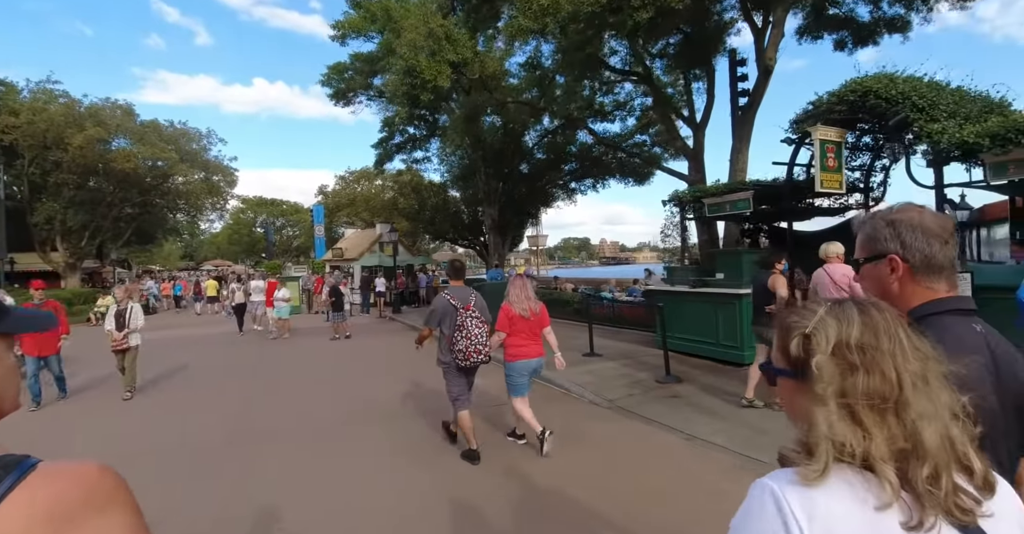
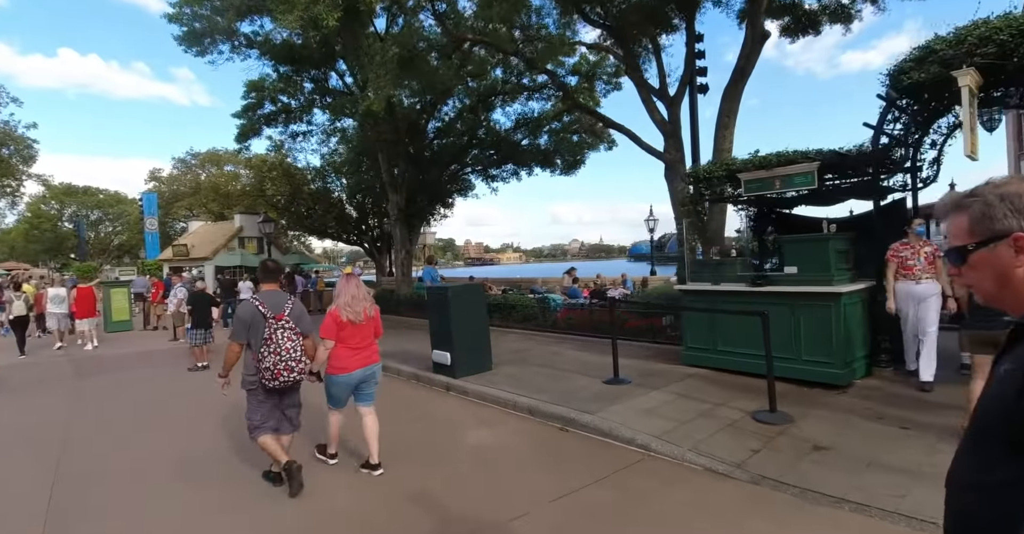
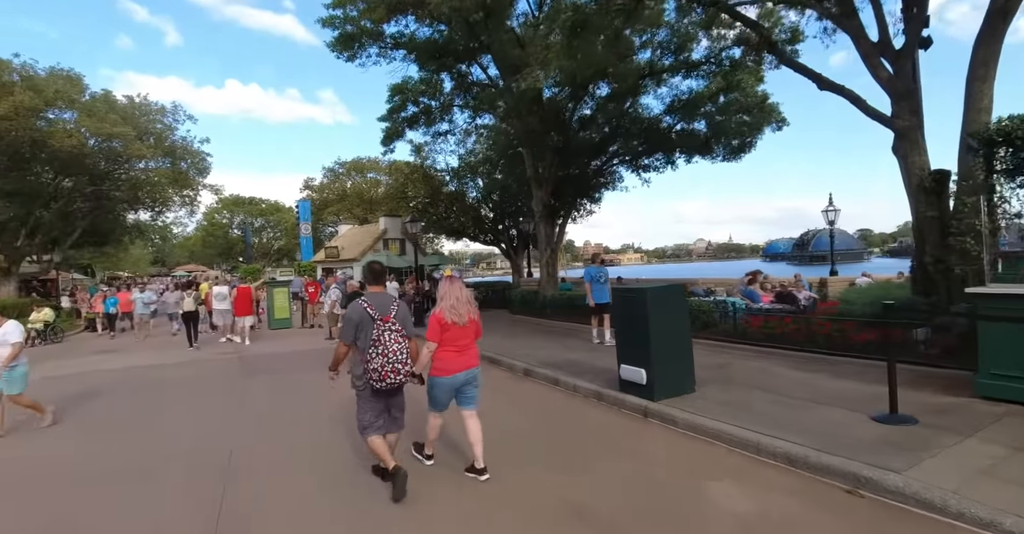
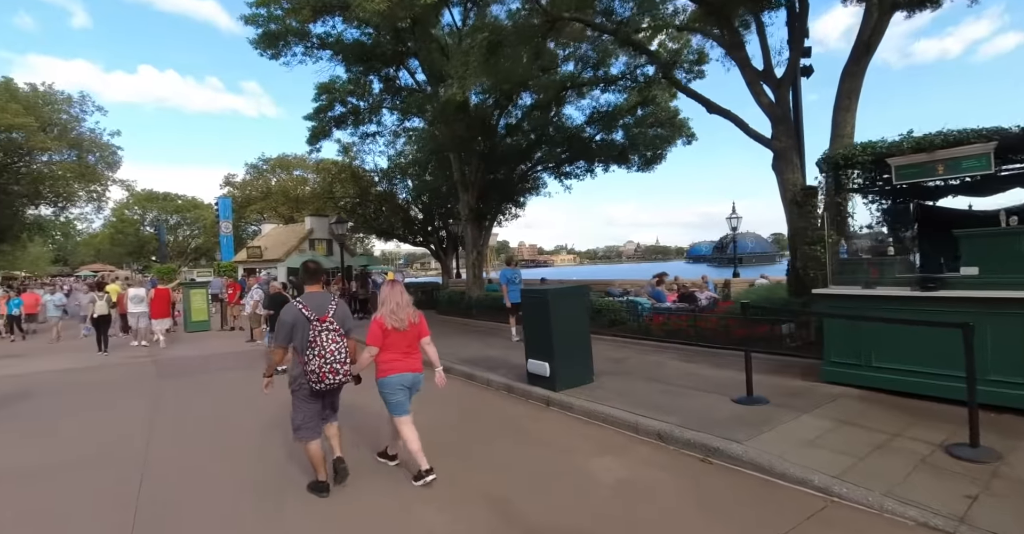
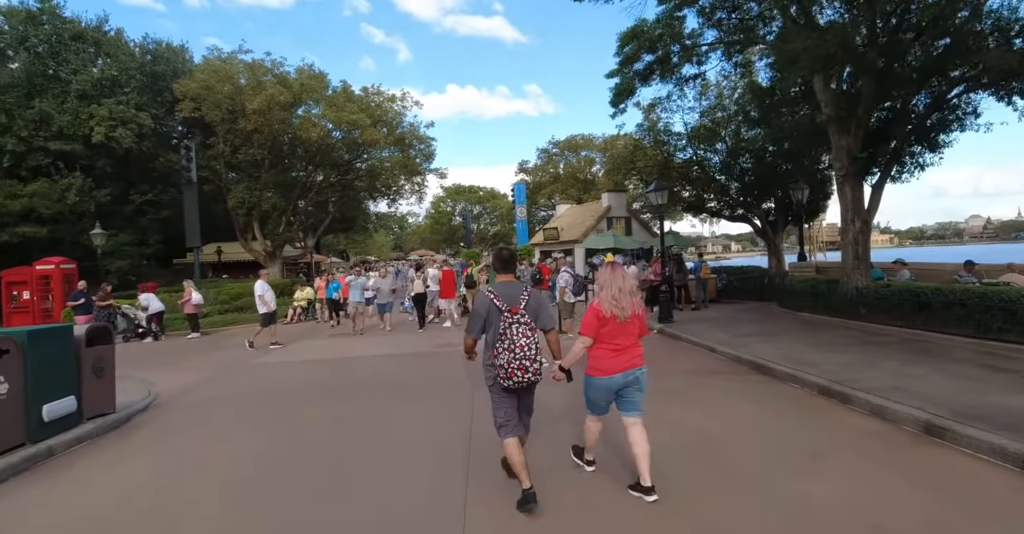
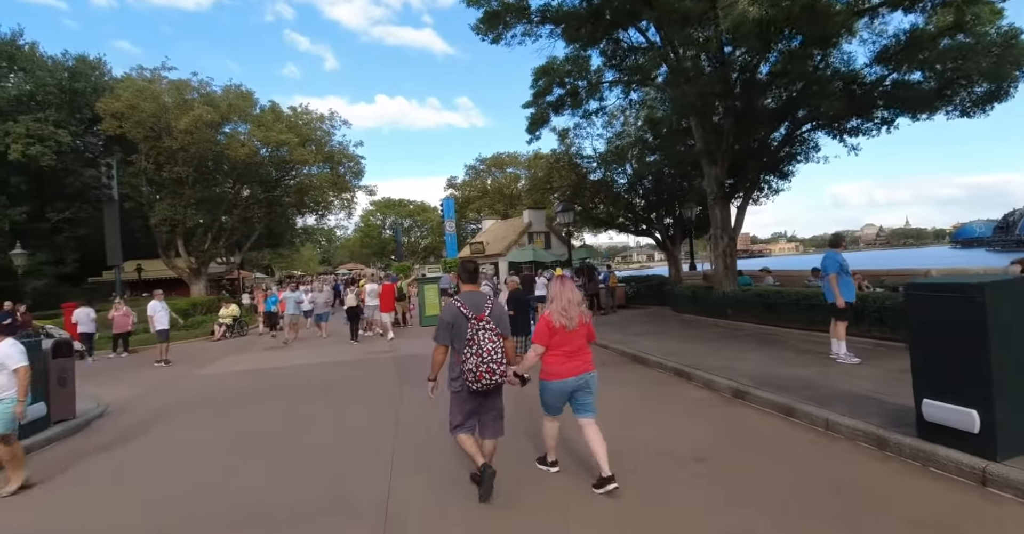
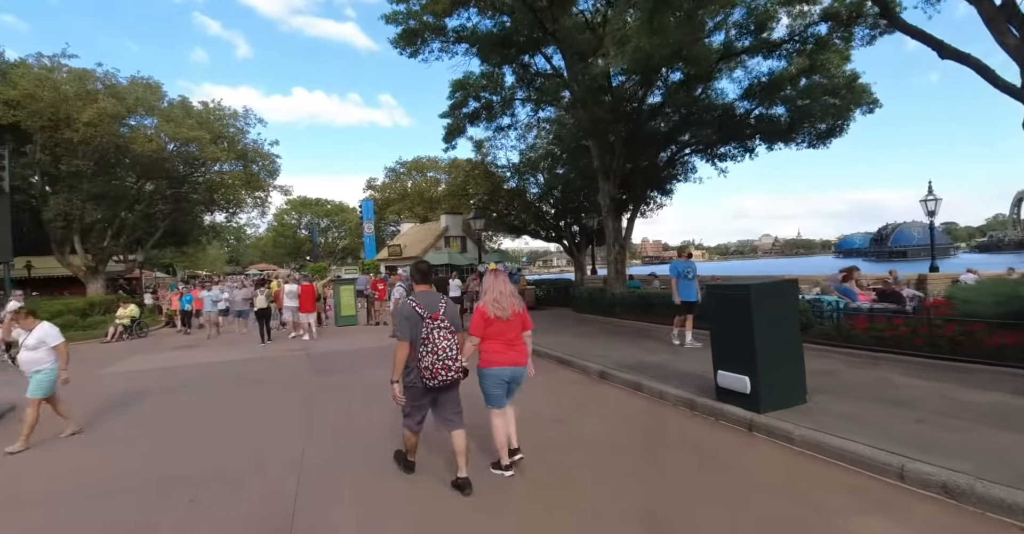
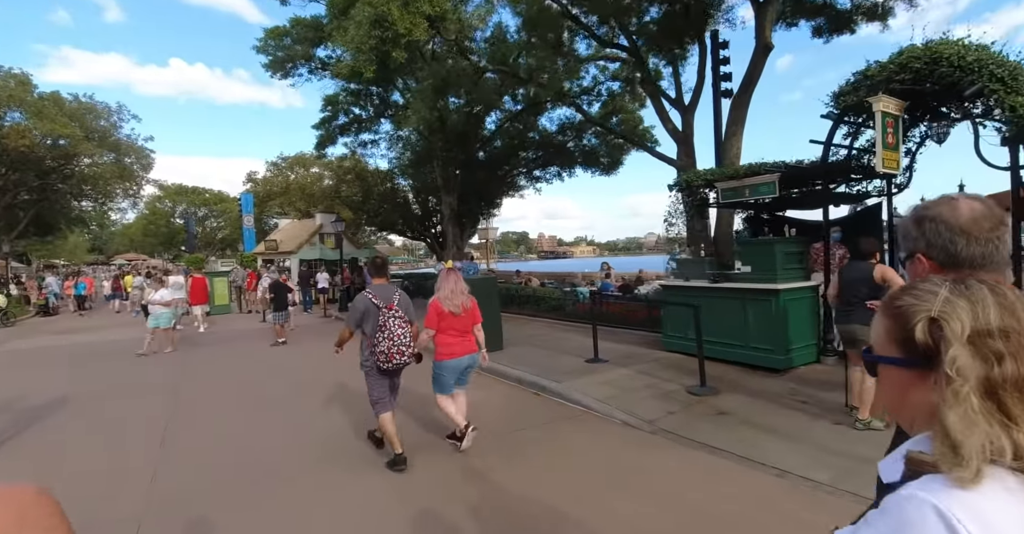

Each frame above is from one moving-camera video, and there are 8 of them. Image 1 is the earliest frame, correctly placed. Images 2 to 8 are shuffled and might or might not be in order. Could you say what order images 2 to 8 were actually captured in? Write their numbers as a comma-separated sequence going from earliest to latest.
8, 2, 4, 3, 7, 6, 5
